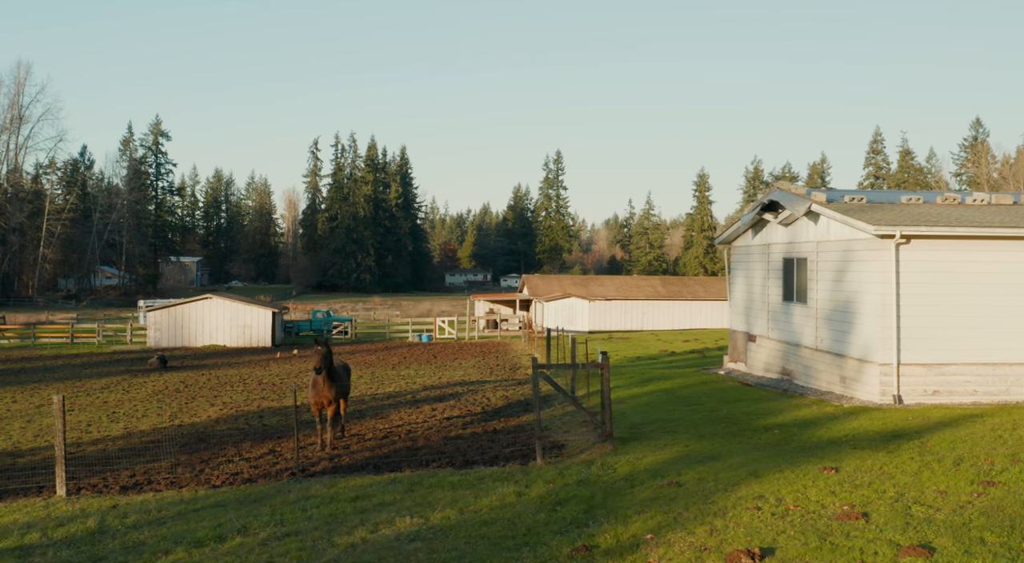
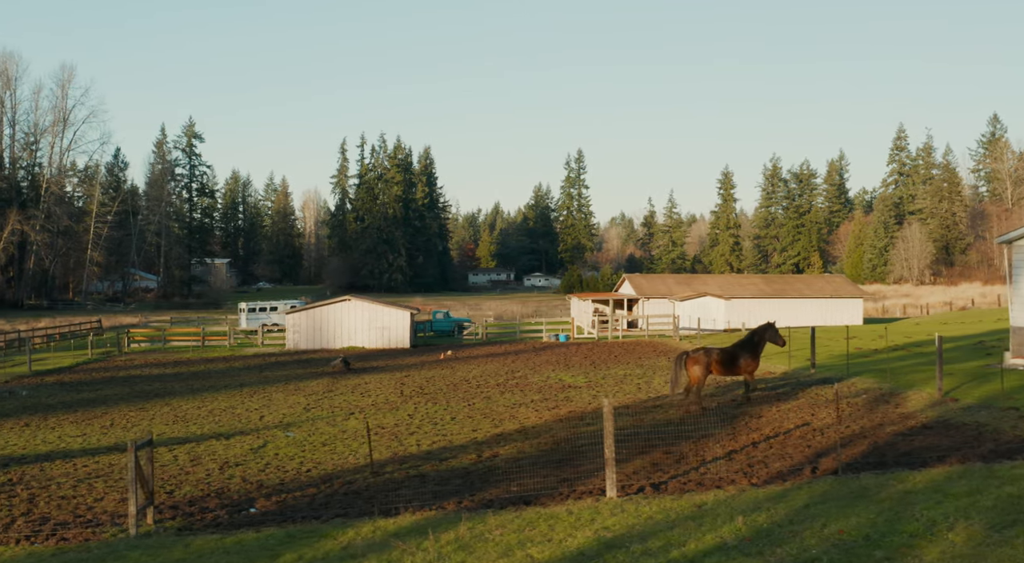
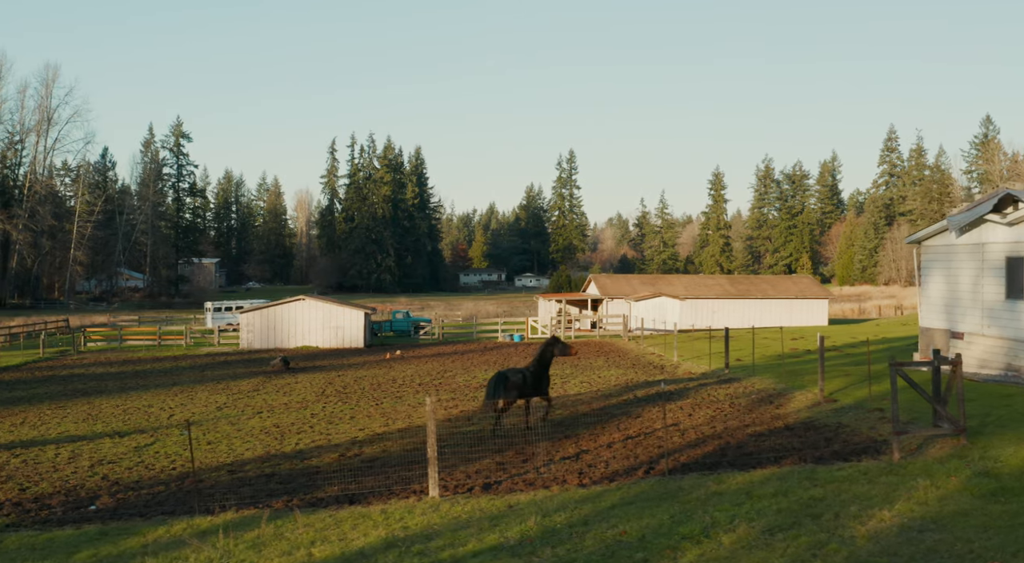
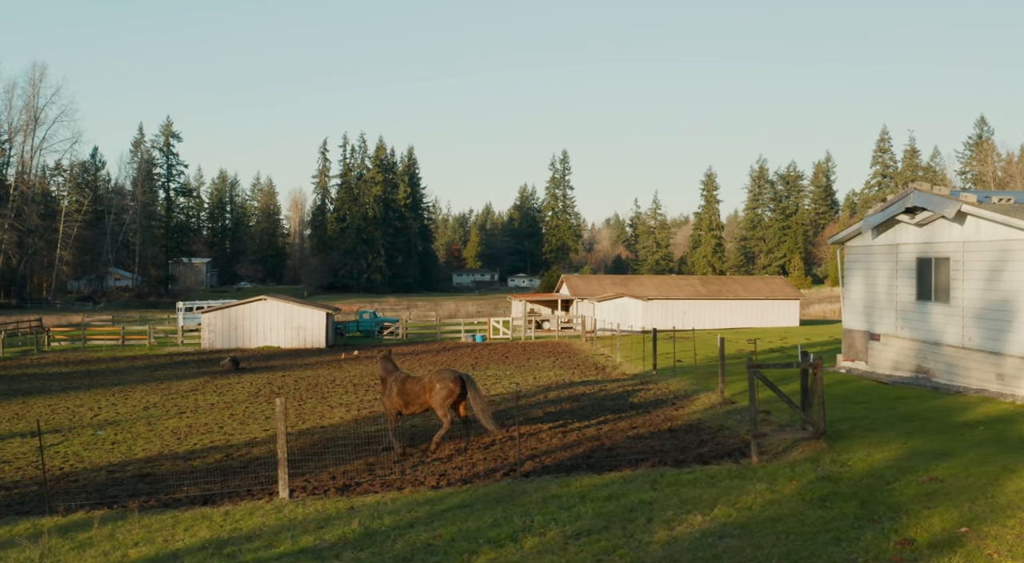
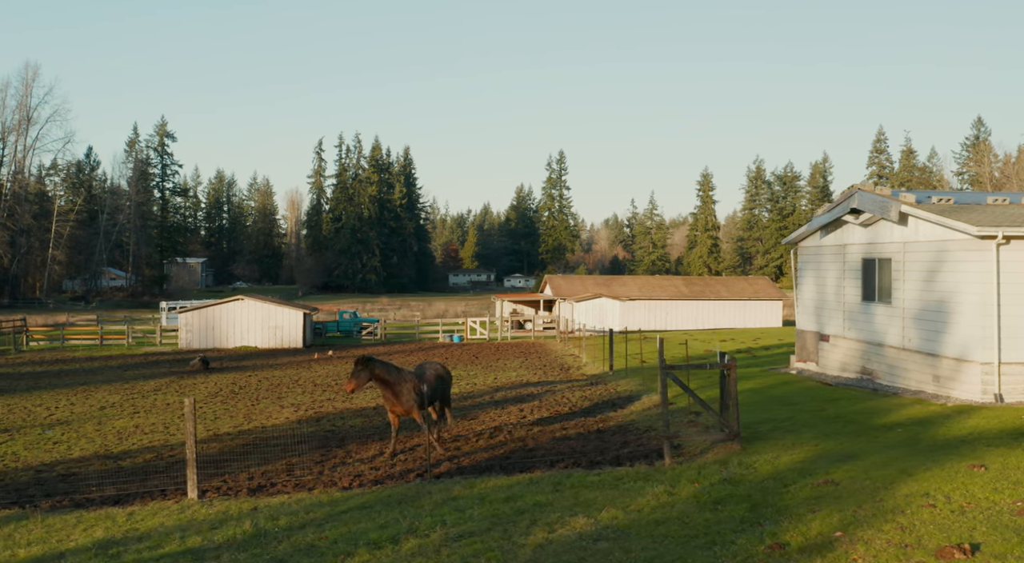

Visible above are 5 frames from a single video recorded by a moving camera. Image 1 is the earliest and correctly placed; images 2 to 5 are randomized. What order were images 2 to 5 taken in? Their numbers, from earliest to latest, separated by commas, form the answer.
5, 4, 3, 2
